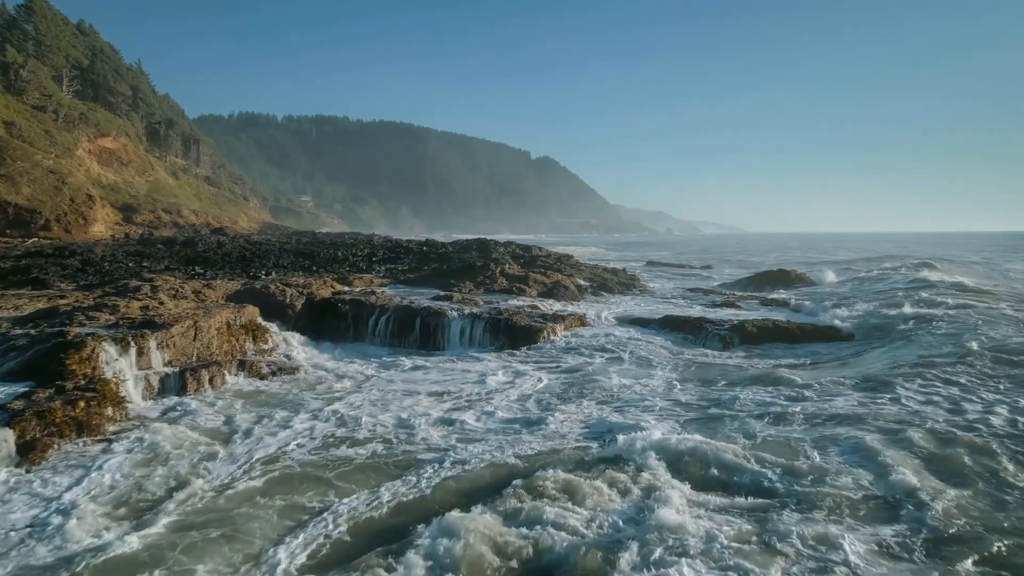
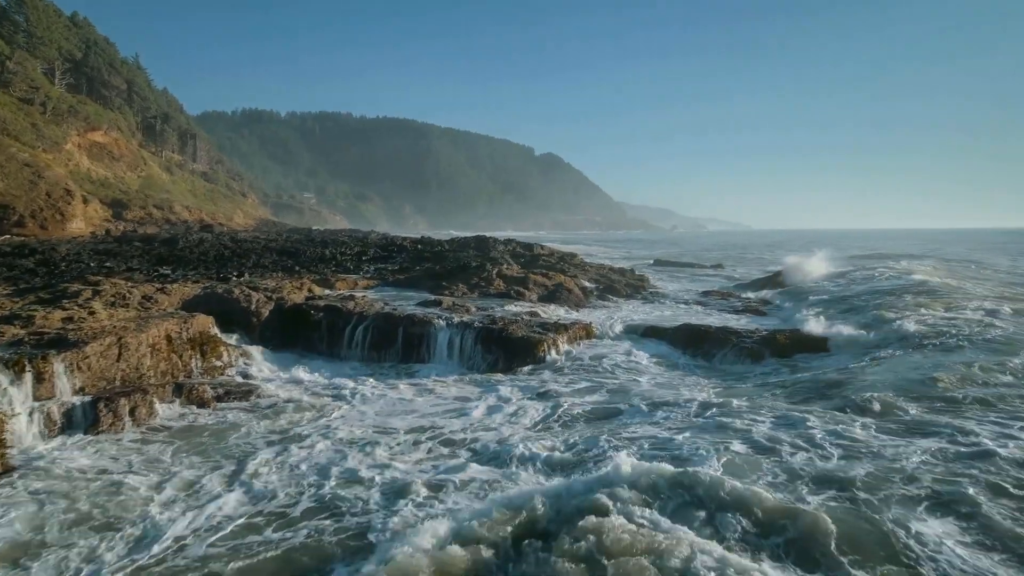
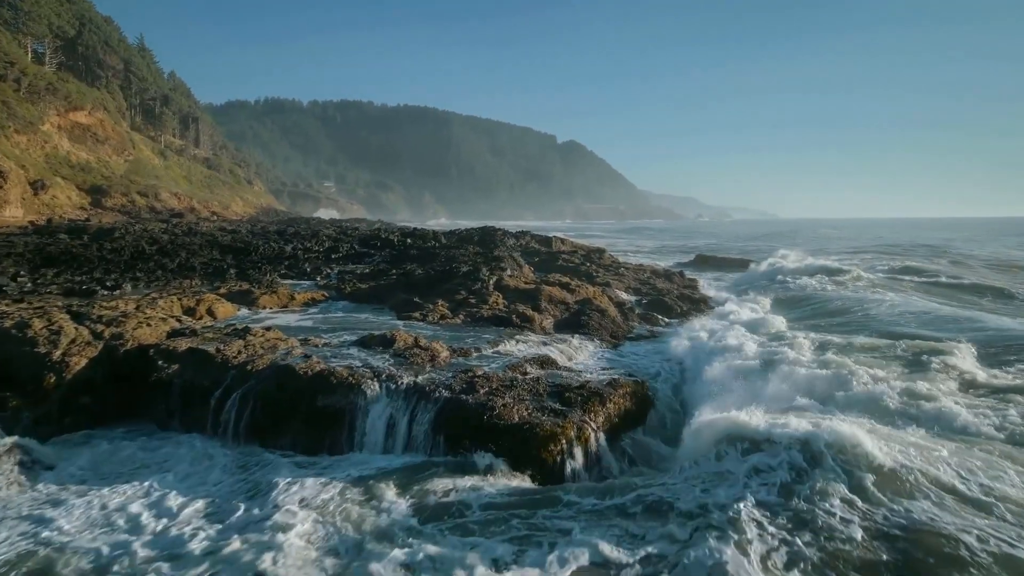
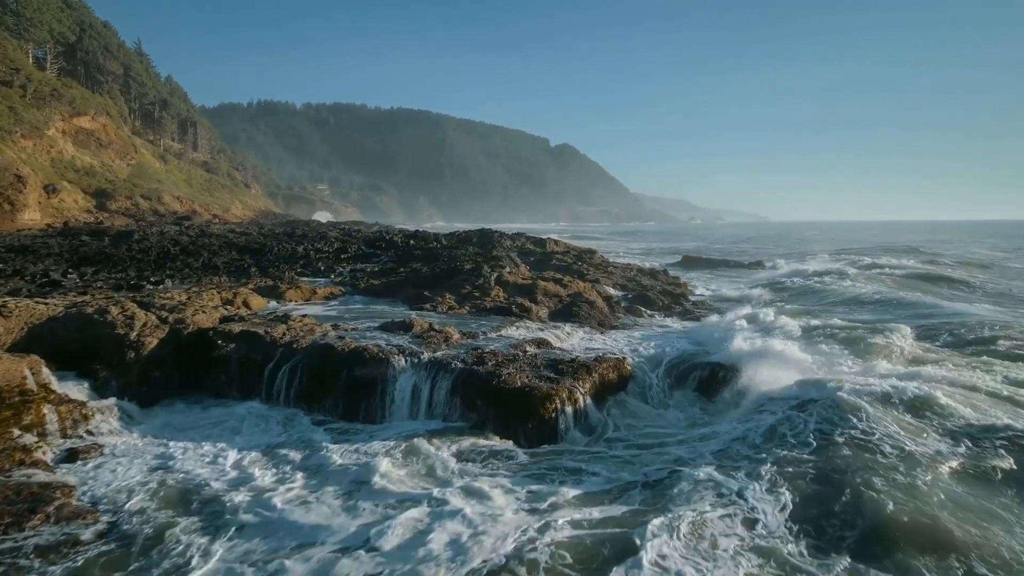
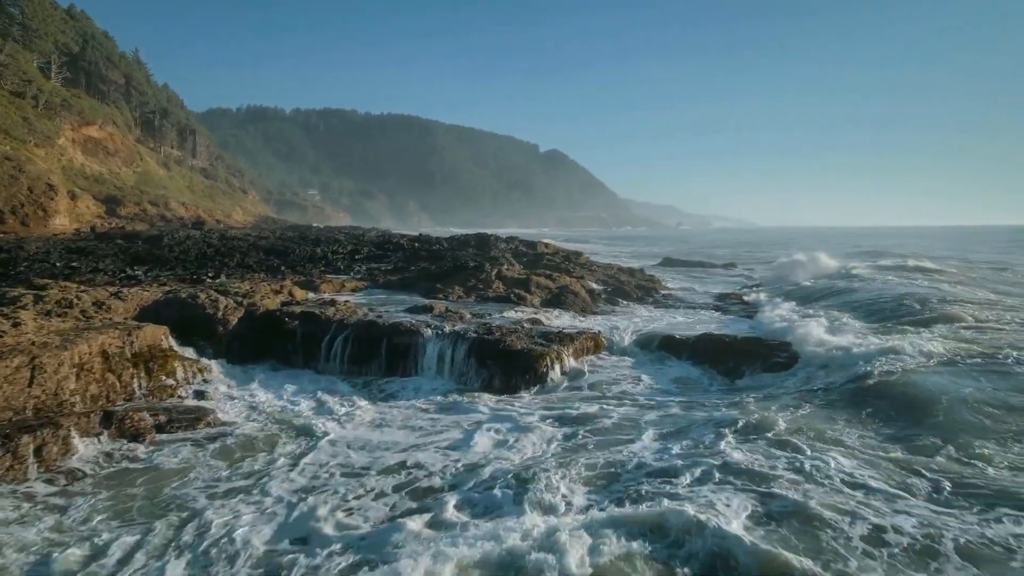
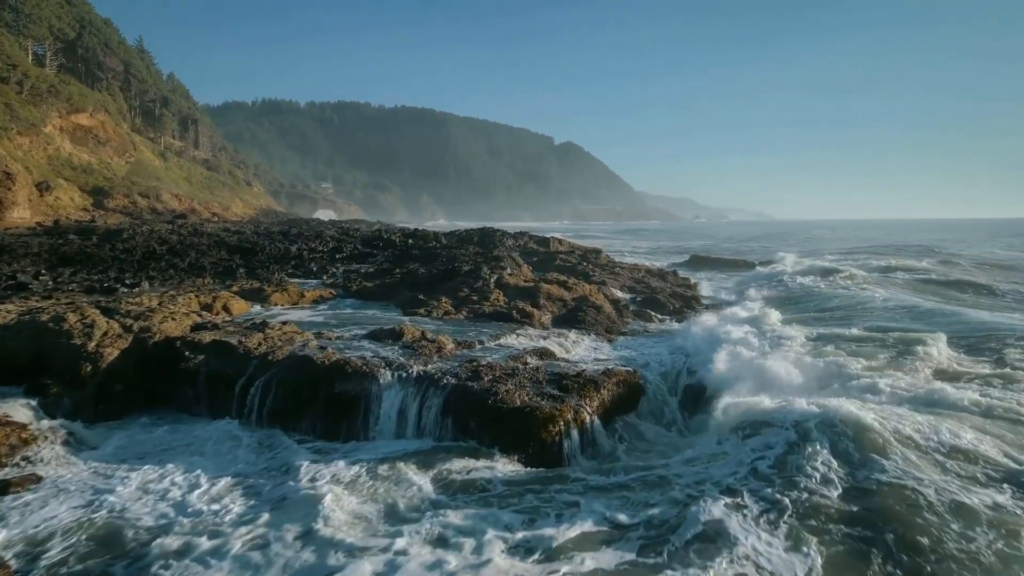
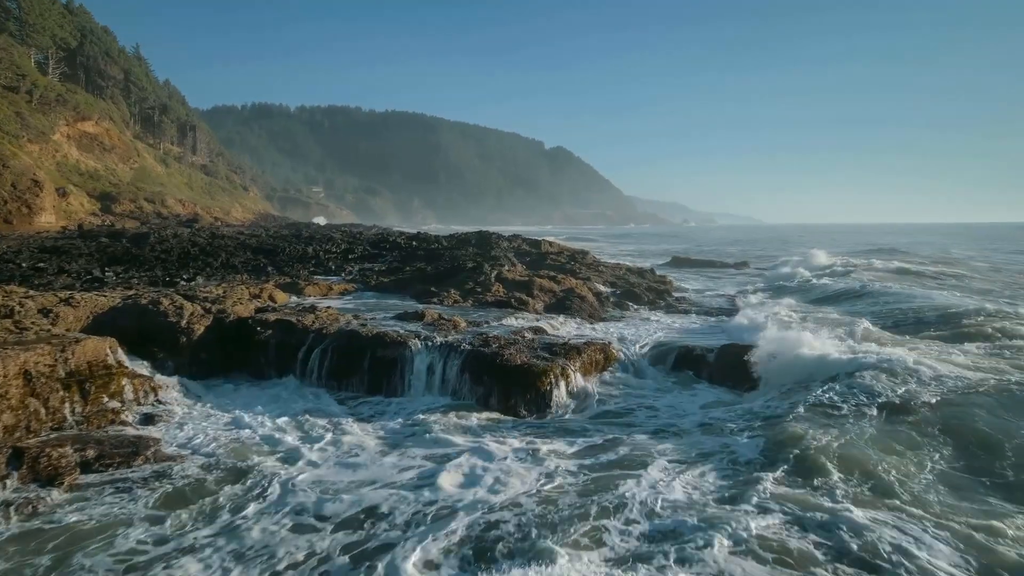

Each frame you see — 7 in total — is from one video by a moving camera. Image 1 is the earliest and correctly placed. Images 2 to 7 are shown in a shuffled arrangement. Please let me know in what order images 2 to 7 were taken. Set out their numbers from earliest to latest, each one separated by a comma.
2, 5, 7, 4, 6, 3
